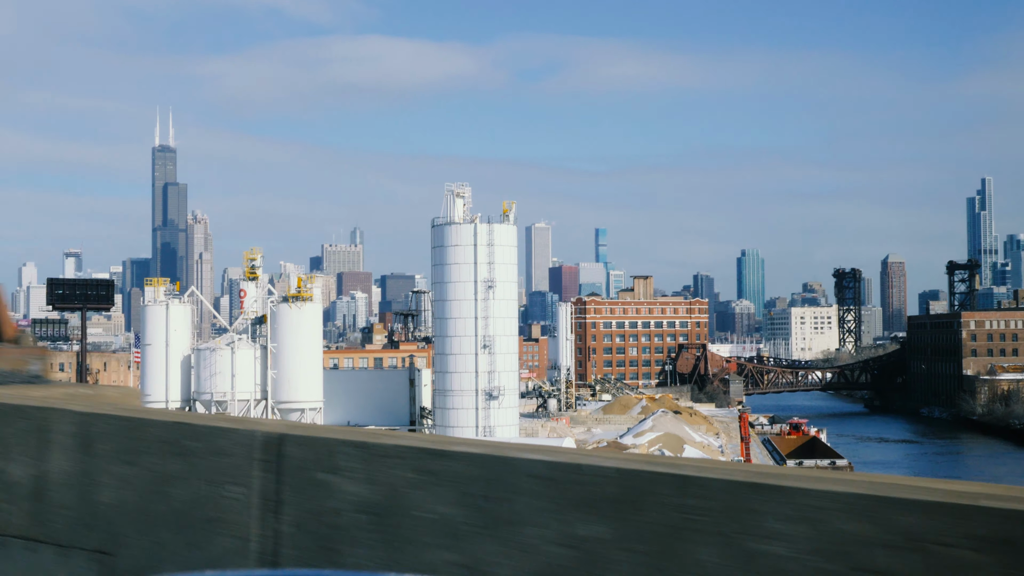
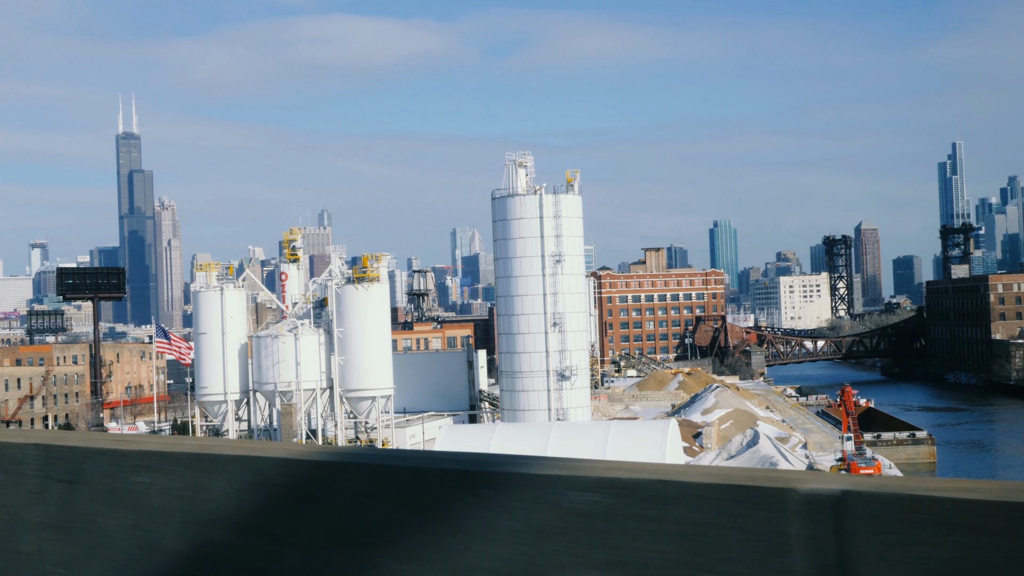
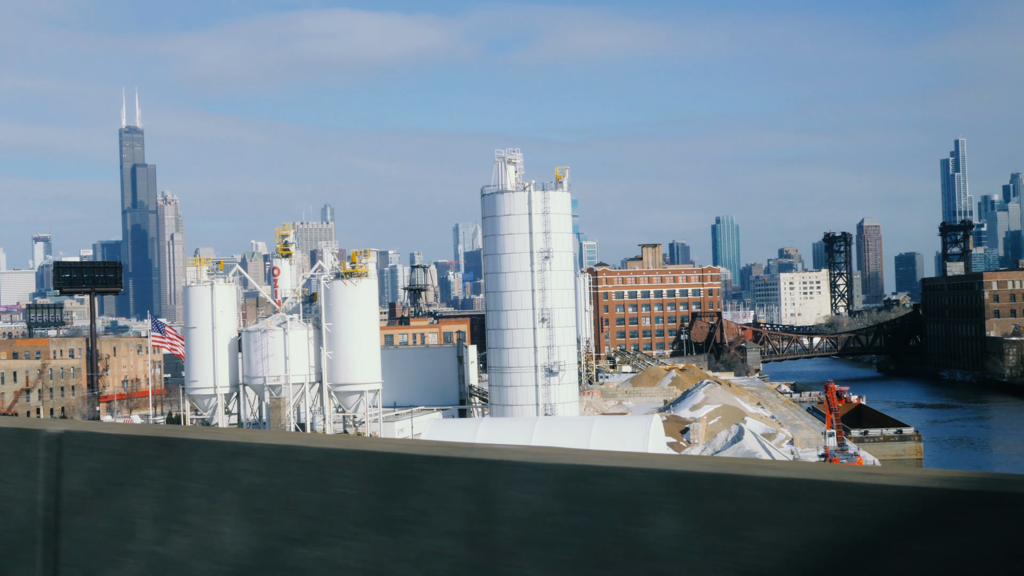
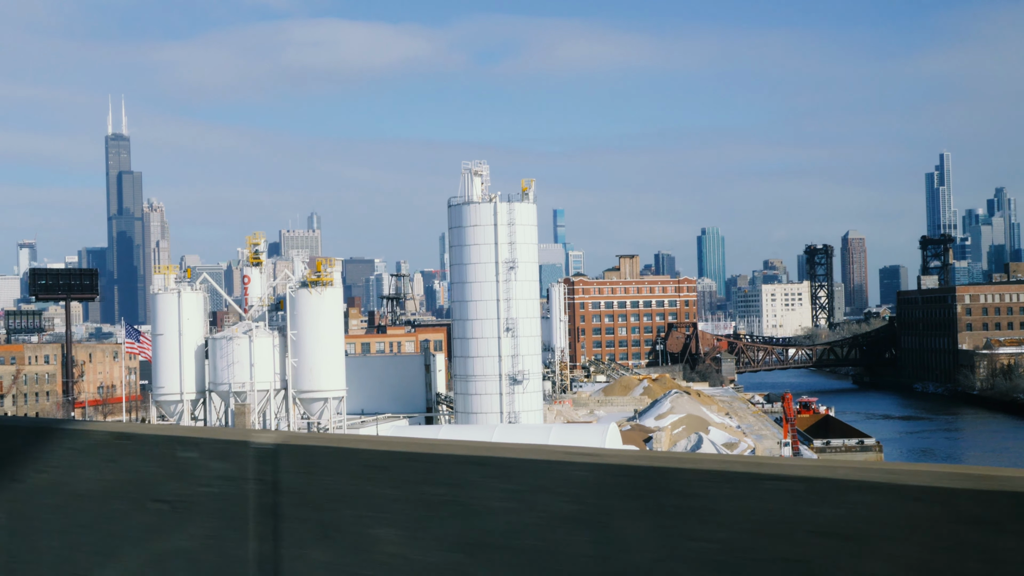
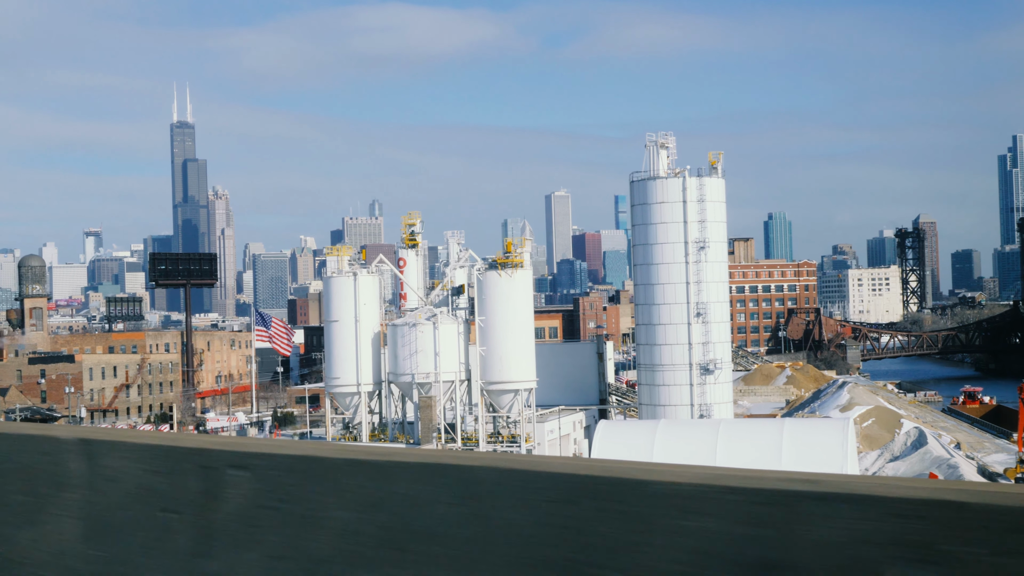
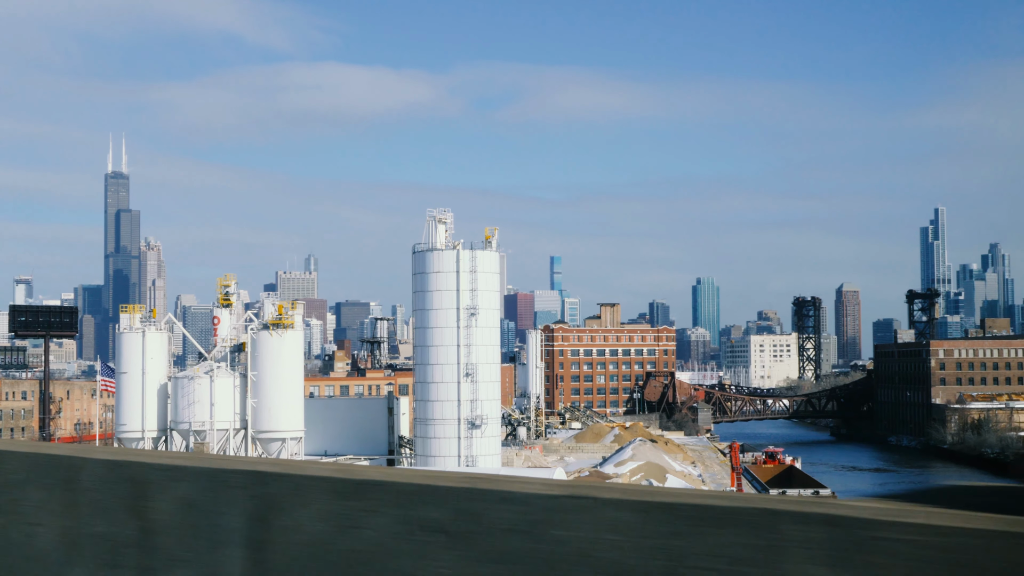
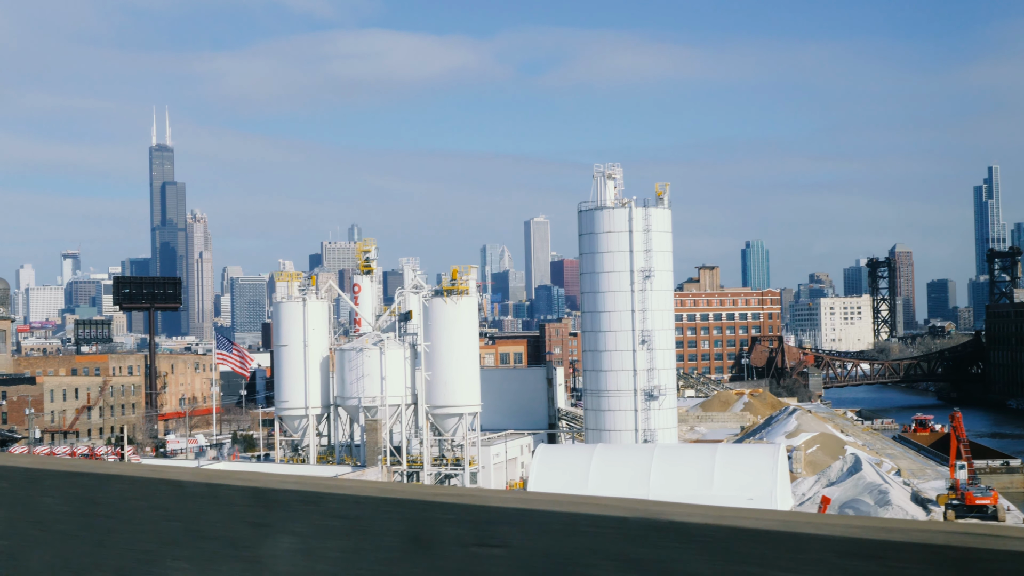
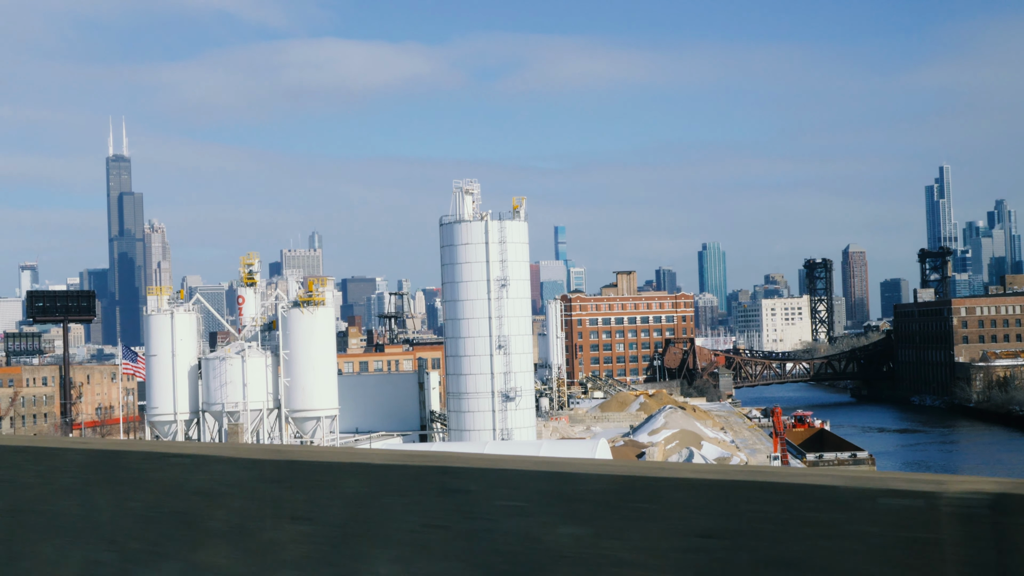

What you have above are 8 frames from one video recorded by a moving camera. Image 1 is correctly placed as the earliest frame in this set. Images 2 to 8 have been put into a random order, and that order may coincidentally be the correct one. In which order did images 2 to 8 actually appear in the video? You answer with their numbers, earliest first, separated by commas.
6, 8, 4, 3, 2, 7, 5
